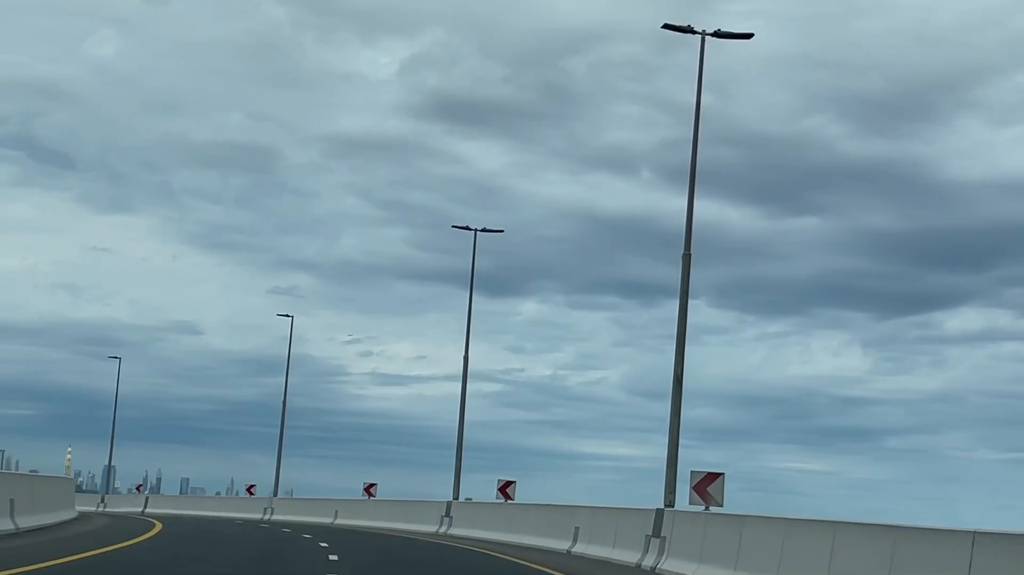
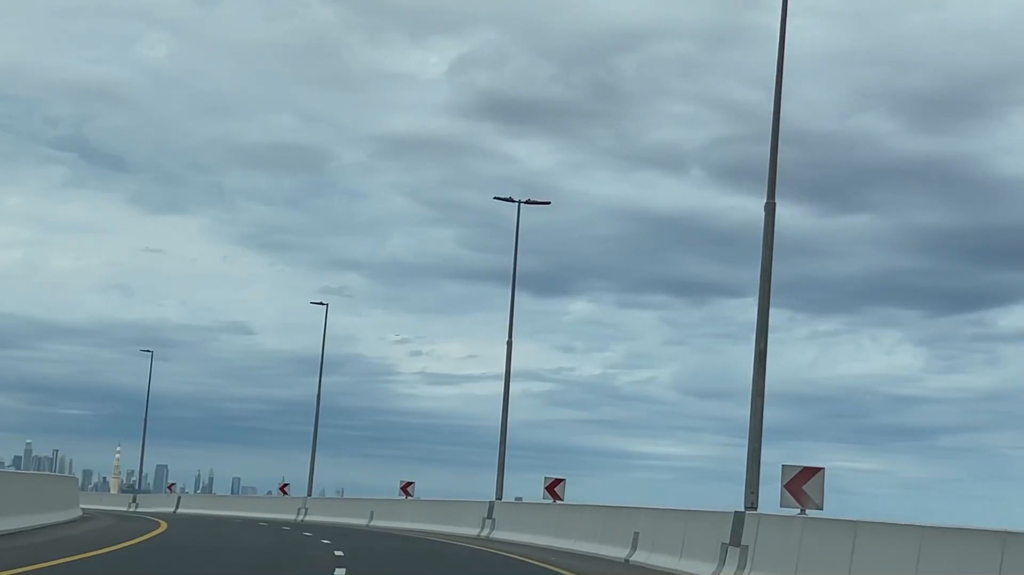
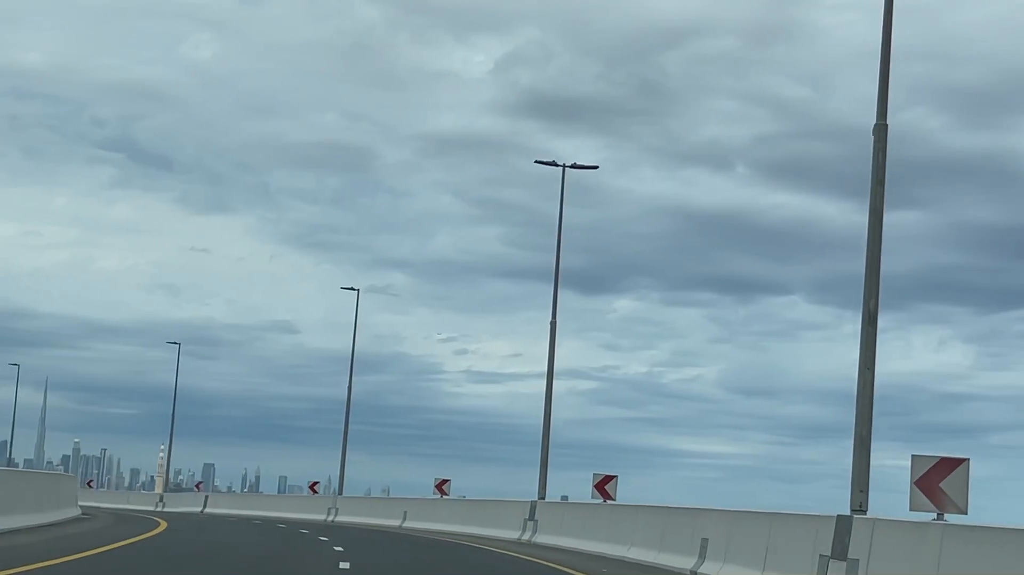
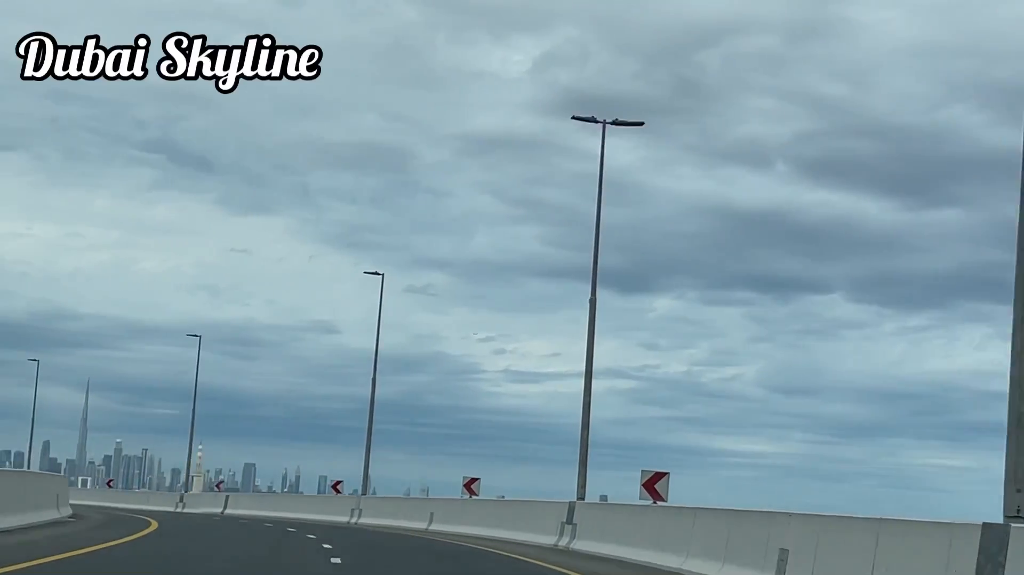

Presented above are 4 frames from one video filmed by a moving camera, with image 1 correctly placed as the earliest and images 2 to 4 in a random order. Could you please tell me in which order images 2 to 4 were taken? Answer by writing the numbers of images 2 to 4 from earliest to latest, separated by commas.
2, 3, 4
